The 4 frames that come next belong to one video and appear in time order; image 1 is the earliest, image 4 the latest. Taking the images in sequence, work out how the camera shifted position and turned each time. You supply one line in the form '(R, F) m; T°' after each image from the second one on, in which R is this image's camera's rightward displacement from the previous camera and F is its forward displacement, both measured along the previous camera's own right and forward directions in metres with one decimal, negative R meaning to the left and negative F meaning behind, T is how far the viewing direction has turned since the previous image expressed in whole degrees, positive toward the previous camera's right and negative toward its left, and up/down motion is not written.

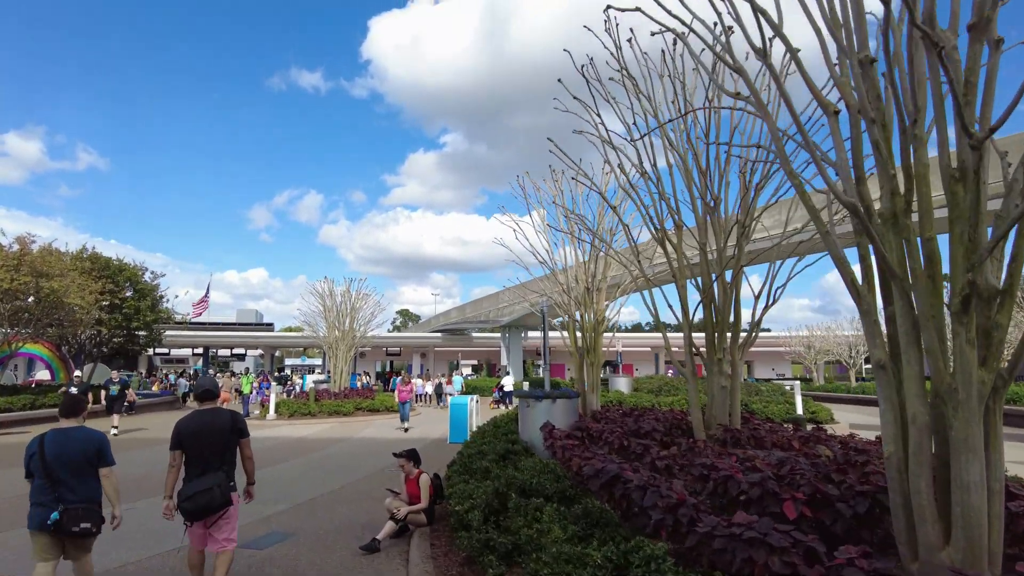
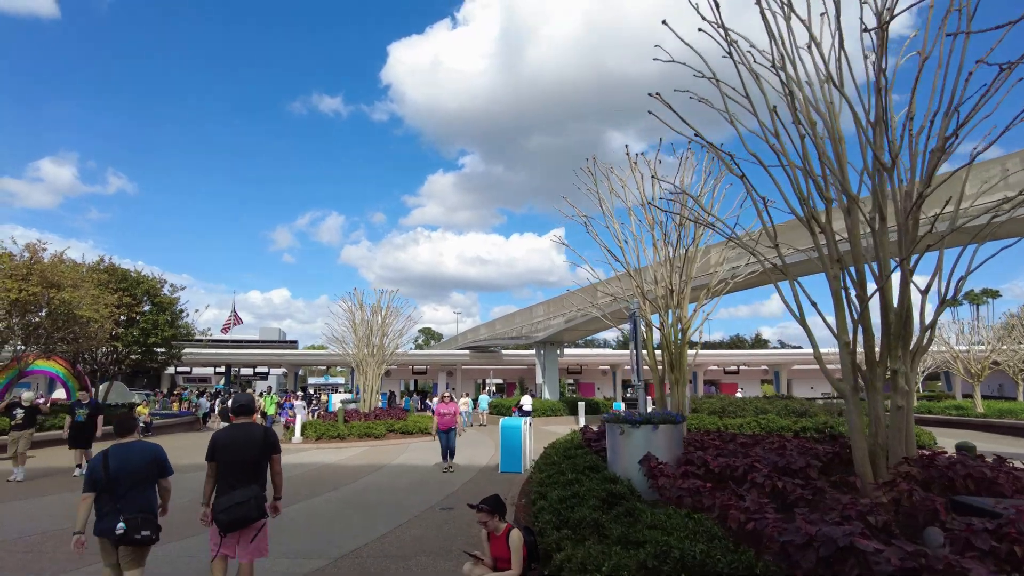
(-0.7, +1.6) m; -2°
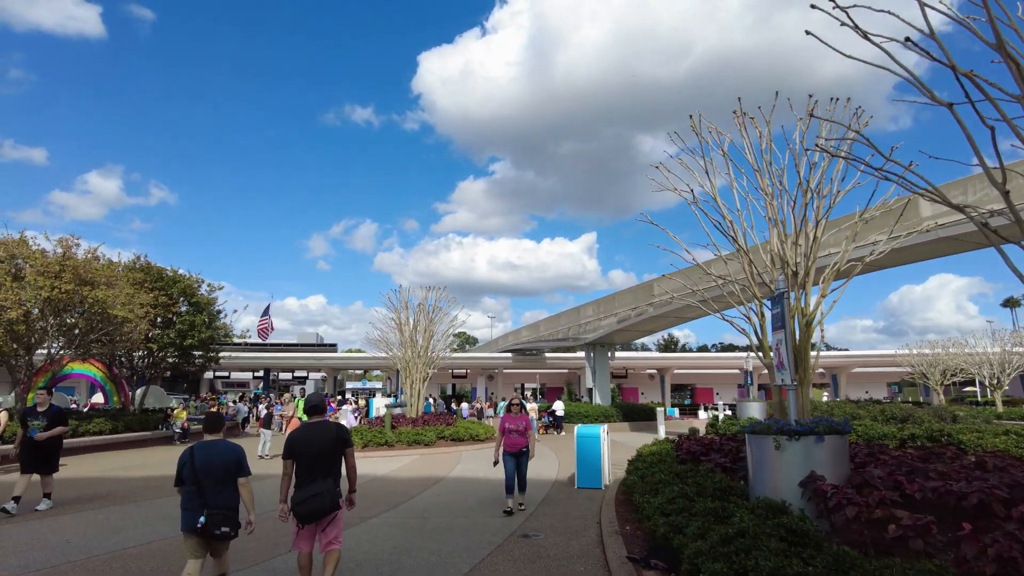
(-0.6, +1.3) m; -3°
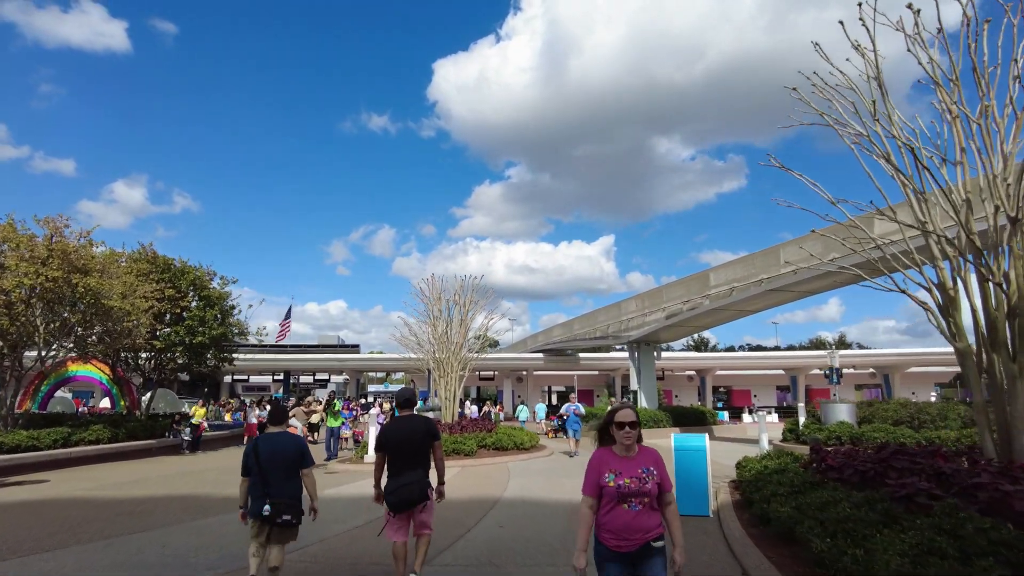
(-0.7, +2.1) m; -2°
